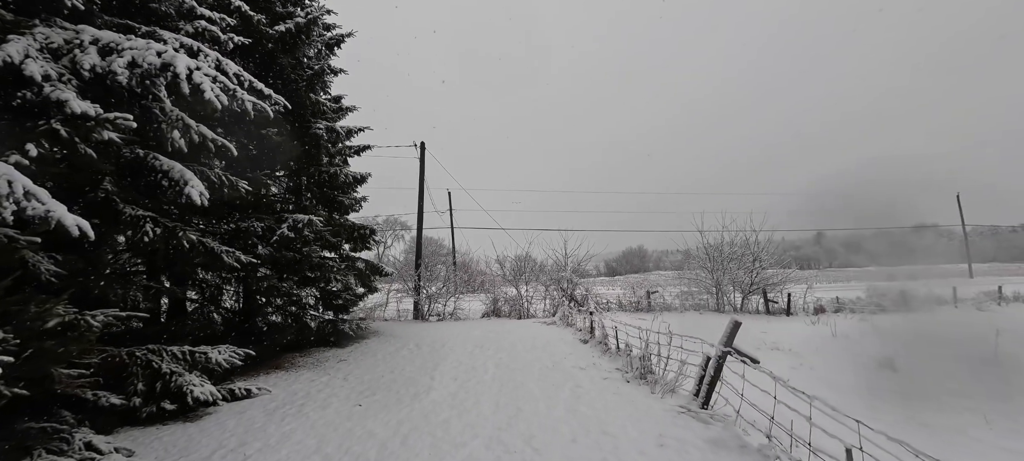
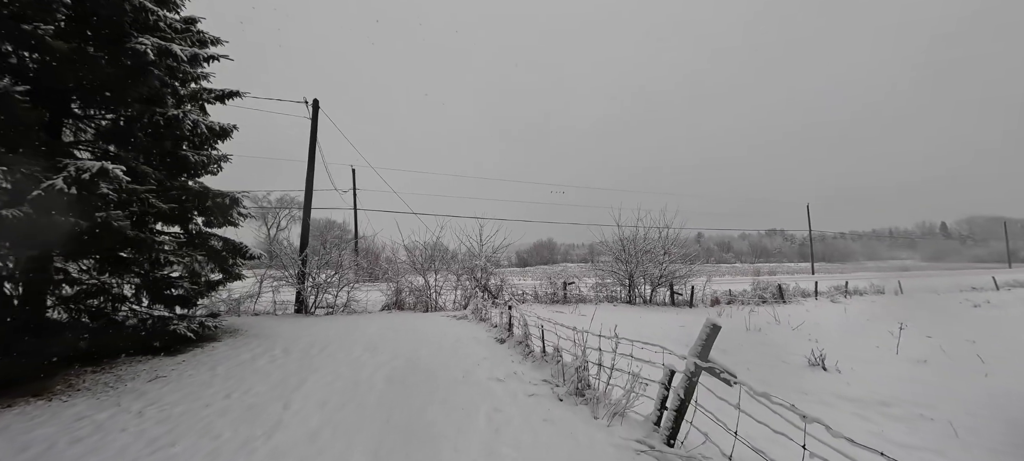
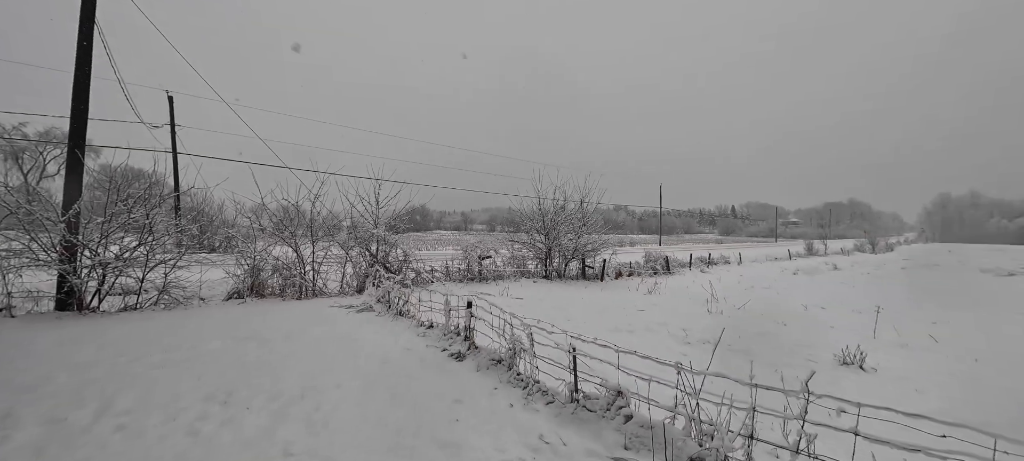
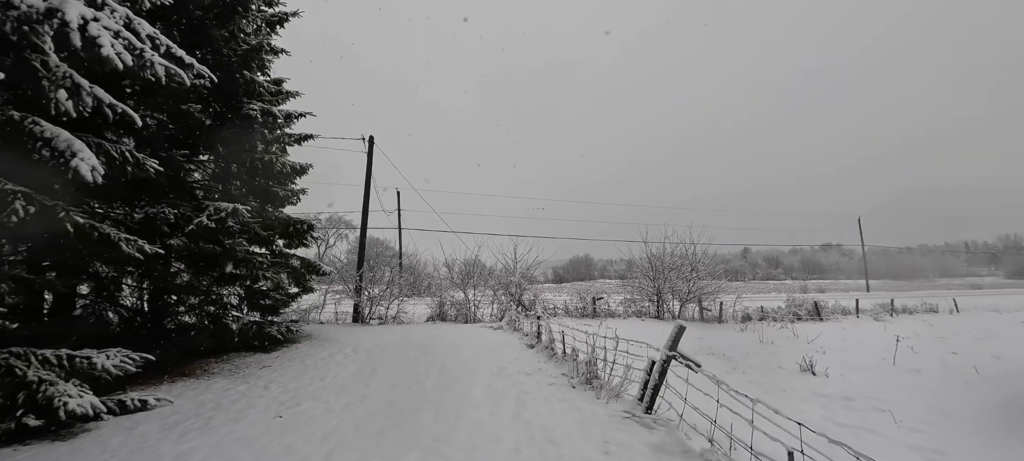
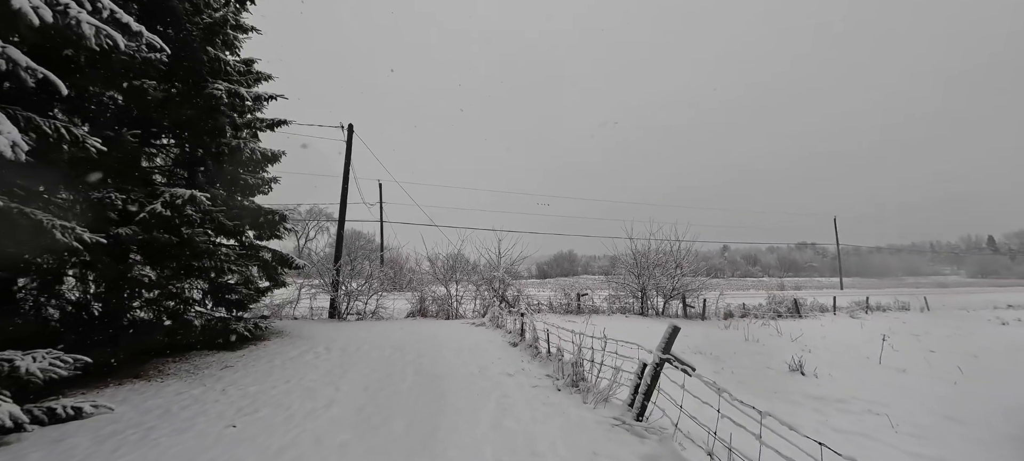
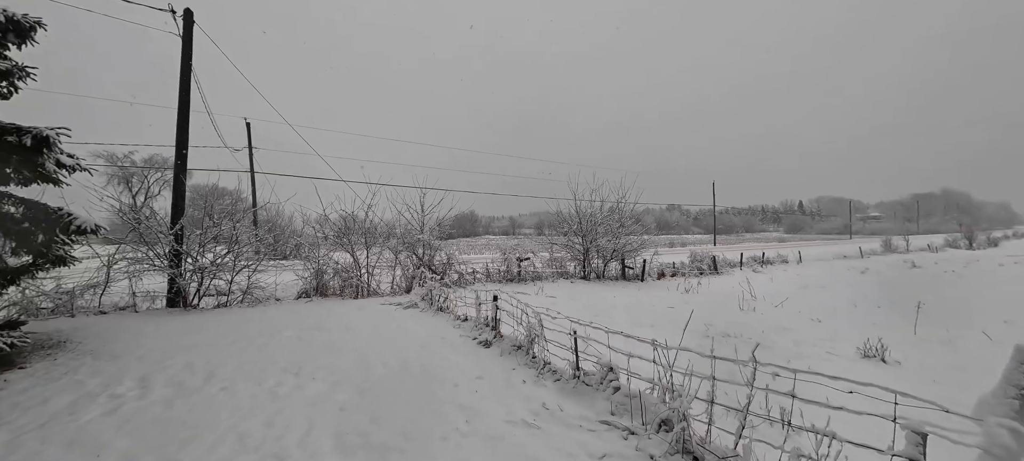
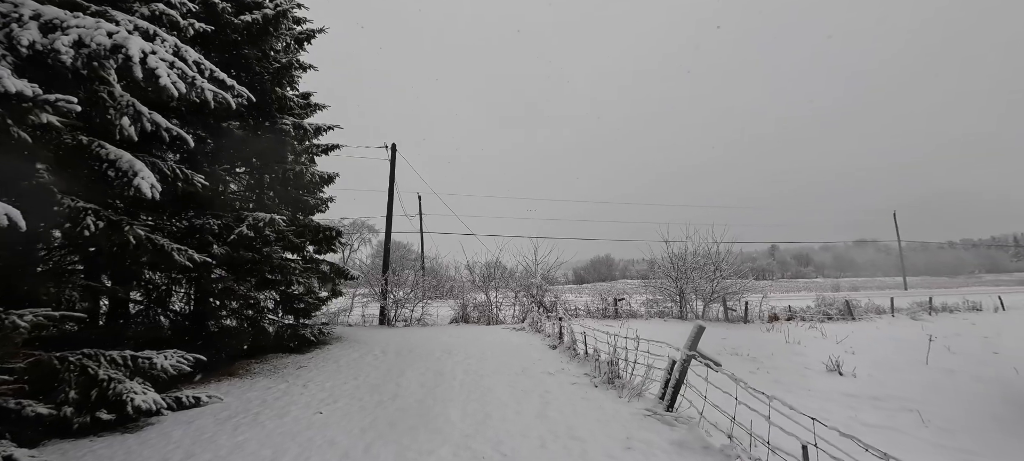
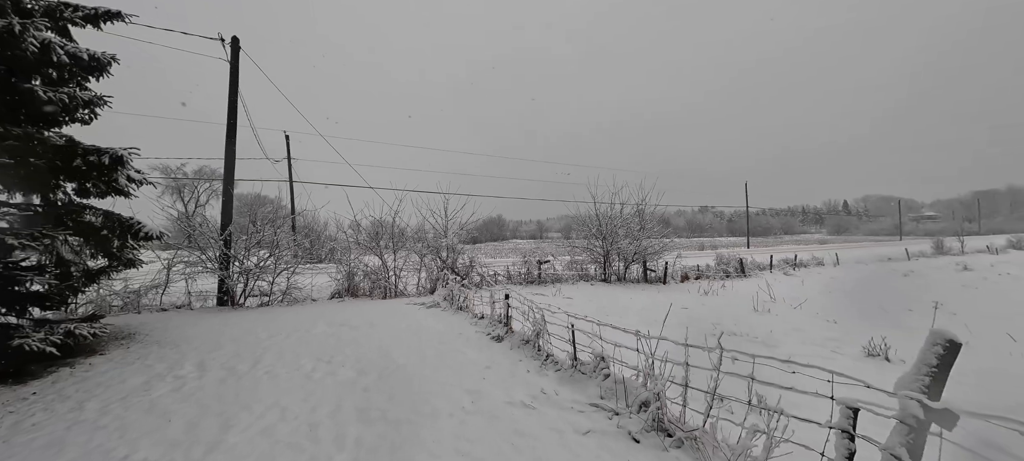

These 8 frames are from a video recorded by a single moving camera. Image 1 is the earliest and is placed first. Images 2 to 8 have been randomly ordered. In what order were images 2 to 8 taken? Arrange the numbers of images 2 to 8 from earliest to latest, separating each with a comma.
7, 4, 5, 2, 8, 6, 3
